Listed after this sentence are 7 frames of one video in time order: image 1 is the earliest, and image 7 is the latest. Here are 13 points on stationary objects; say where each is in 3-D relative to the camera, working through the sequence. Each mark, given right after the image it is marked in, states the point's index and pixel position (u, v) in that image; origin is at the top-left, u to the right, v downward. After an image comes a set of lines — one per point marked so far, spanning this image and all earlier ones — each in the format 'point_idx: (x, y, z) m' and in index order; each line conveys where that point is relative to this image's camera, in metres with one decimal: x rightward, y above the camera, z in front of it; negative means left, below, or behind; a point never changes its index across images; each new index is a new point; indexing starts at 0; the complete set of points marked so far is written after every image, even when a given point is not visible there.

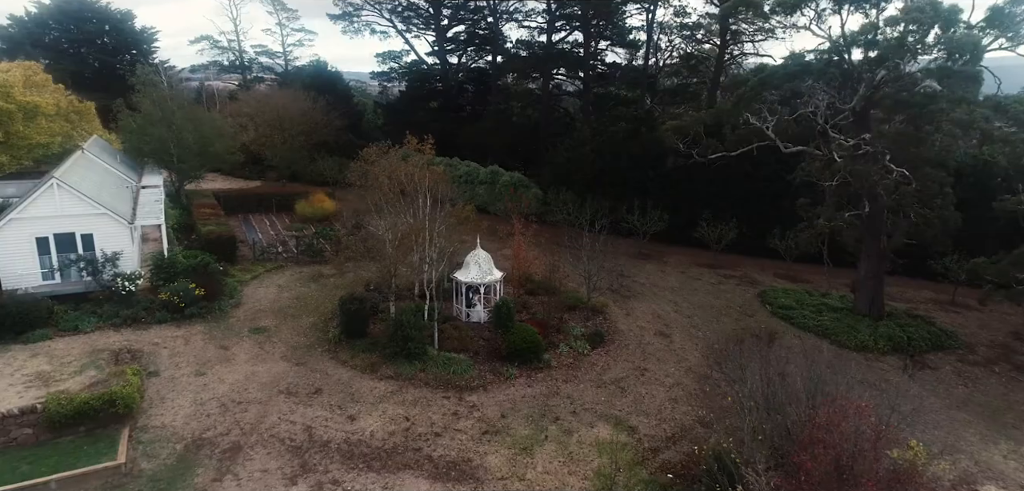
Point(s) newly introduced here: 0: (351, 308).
0: (-4.9, -1.9, +17.9) m
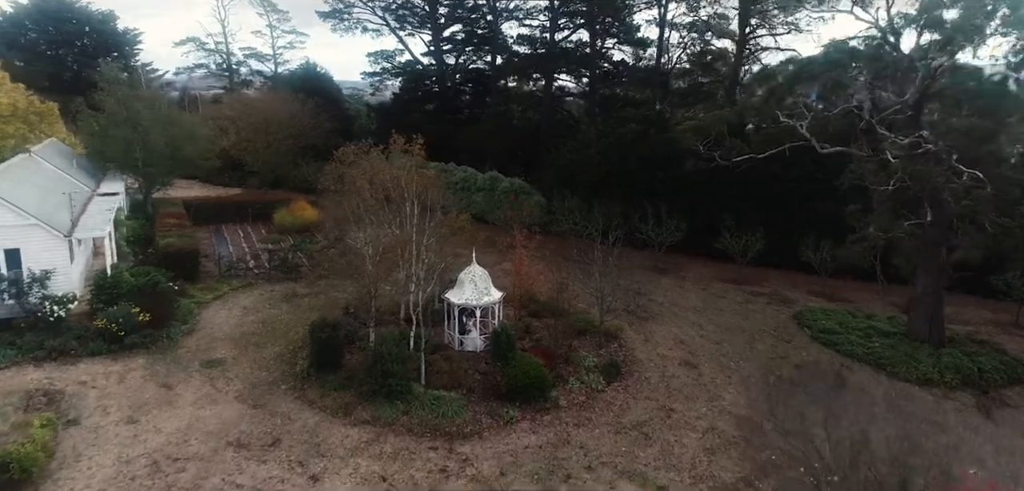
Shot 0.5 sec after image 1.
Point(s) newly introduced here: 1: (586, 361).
0: (-4.8, -2.4, +15.1) m
1: (+2.1, -3.4, +17.3) m
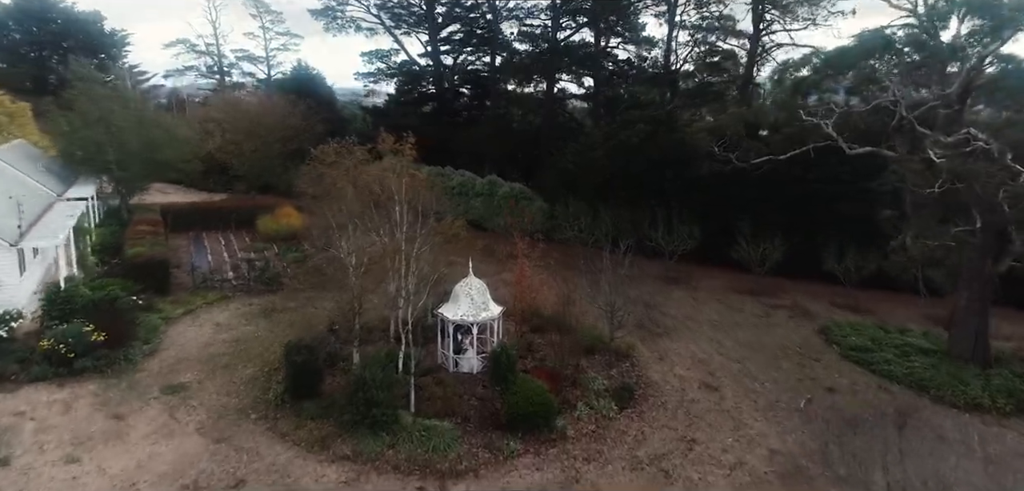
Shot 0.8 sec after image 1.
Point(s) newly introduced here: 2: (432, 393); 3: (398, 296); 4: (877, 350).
0: (-4.8, -2.6, +13.4) m
1: (+2.2, -3.6, +15.5) m
2: (-1.9, -3.5, +14.0) m
3: (-2.8, -1.2, +14.7) m
4: (+10.9, -3.1, +17.8) m
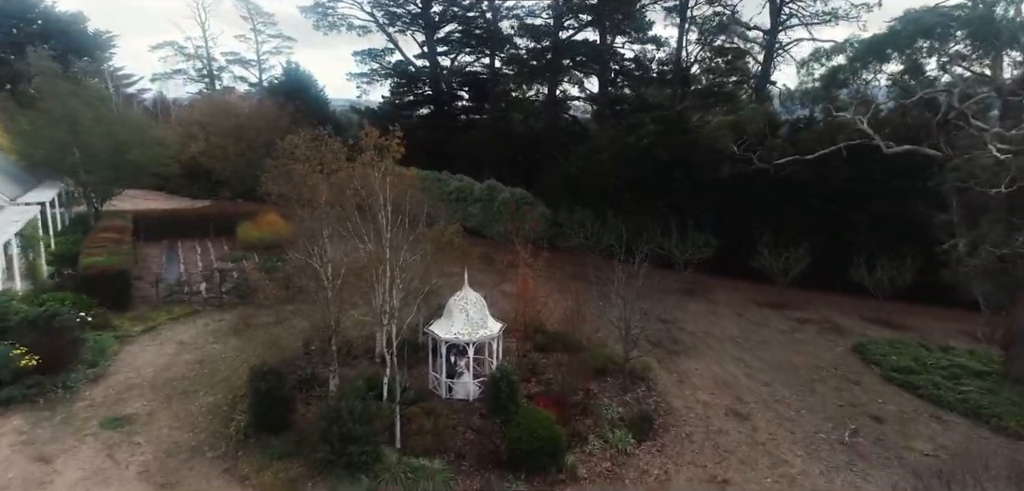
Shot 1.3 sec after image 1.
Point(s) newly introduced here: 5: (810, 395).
0: (-4.8, -2.8, +11.4) m
1: (+2.2, -3.8, +13.6) m
2: (-1.8, -3.6, +12.0) m
3: (-2.8, -1.4, +12.7) m
4: (+11.0, -3.3, +15.8) m
5: (+7.5, -3.8, +15.0) m
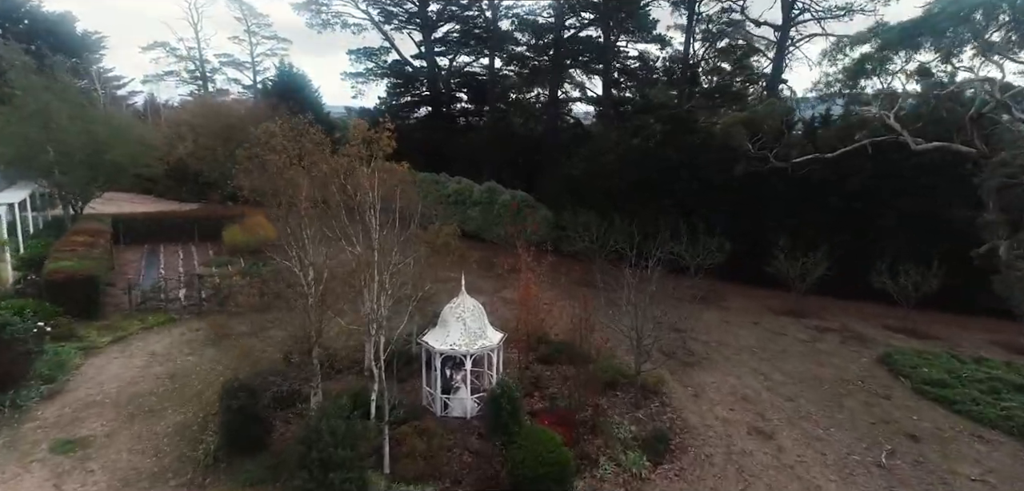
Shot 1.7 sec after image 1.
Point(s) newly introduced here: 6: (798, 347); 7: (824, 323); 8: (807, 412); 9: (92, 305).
0: (-4.7, -2.8, +10.2) m
1: (+2.2, -3.8, +12.3) m
2: (-1.8, -3.7, +10.8) m
3: (-2.7, -1.5, +11.5) m
4: (+11.0, -3.4, +14.6) m
5: (+7.5, -3.8, +13.7) m
6: (+8.3, -2.9, +17.2) m
7: (+10.1, -2.5, +19.1) m
8: (+6.8, -3.8, +13.6) m
9: (-10.7, -1.5, +15.1) m
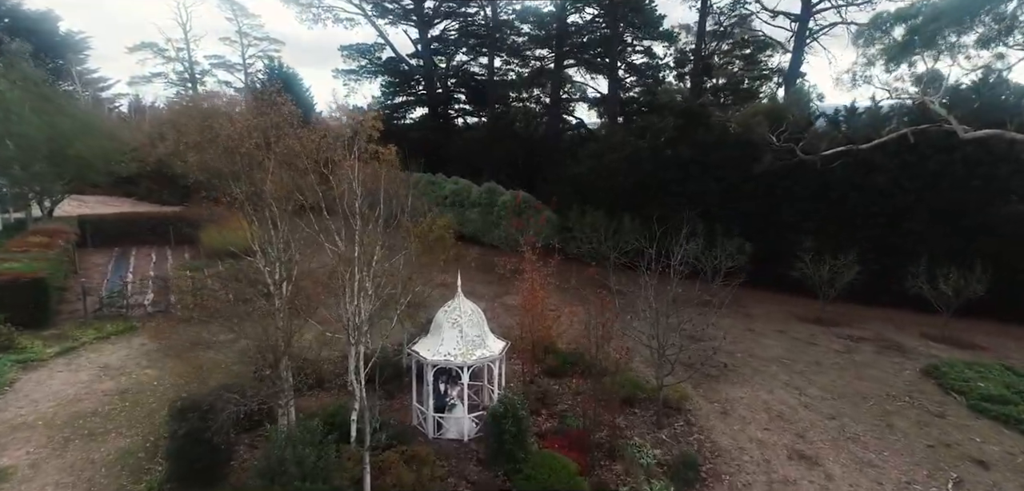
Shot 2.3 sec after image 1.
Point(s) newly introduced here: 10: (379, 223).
0: (-4.7, -2.6, +8.4) m
1: (+2.3, -3.7, +10.6) m
2: (-1.7, -3.5, +9.0) m
3: (-2.7, -1.4, +9.8) m
4: (+11.1, -3.3, +12.9) m
5: (+7.6, -3.8, +12.0) m
6: (+8.4, -2.9, +15.5) m
7: (+10.1, -2.5, +17.4) m
8: (+6.8, -3.8, +11.9) m
9: (-10.6, -1.5, +13.4) m
10: (-2.5, +0.4, +11.5) m
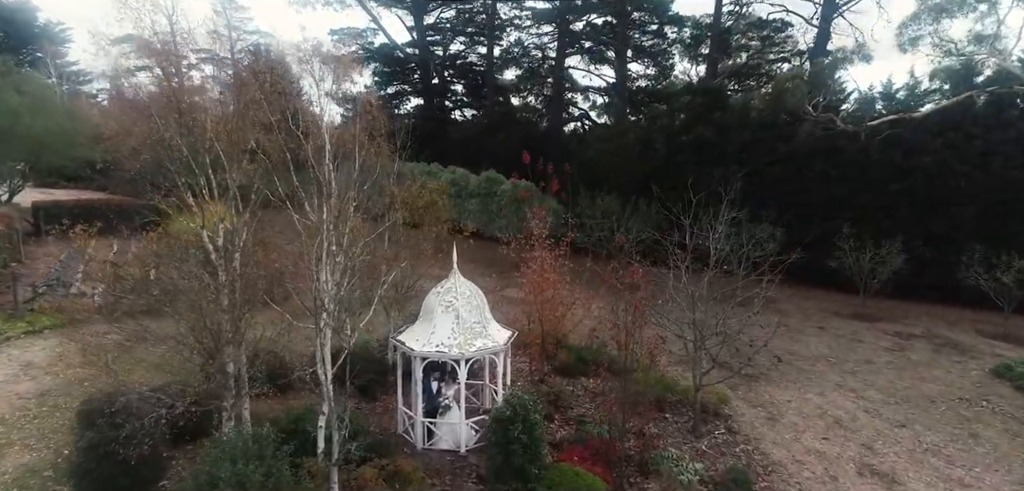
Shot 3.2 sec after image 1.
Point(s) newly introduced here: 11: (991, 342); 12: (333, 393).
0: (-4.5, -2.1, +6.3) m
1: (+2.4, -3.2, +8.5) m
2: (-1.6, -3.0, +6.9) m
3: (-2.5, -0.8, +7.8) m
4: (+11.2, -2.9, +10.9) m
5: (+7.7, -3.3, +9.9) m
6: (+8.5, -2.5, +13.5) m
7: (+10.2, -2.1, +15.4) m
8: (+7.0, -3.3, +9.8) m
9: (-10.5, -1.0, +11.3) m
10: (-2.4, +0.9, +9.5) m
11: (+11.8, -2.4, +14.6) m
12: (-2.2, -1.8, +7.1) m
